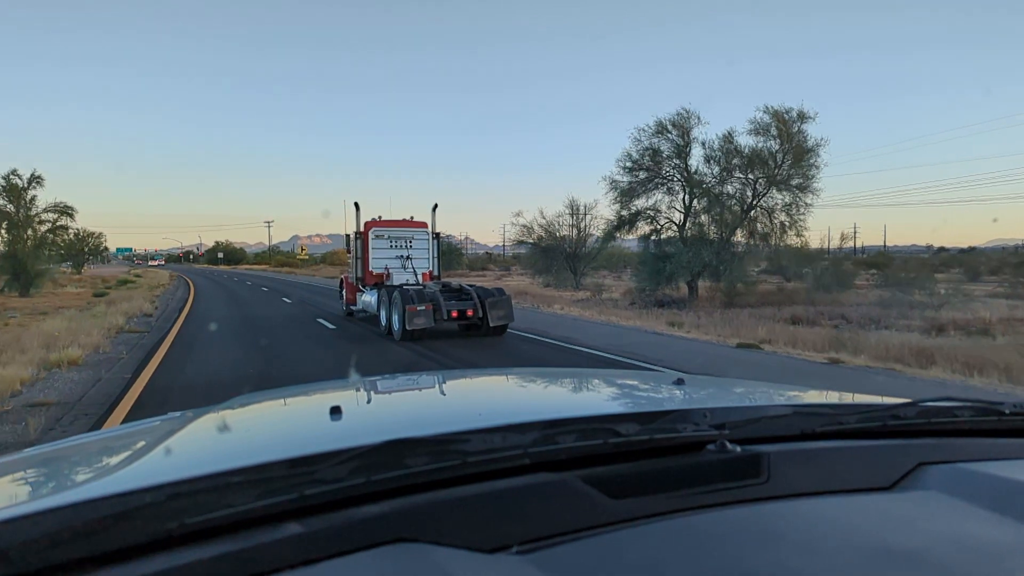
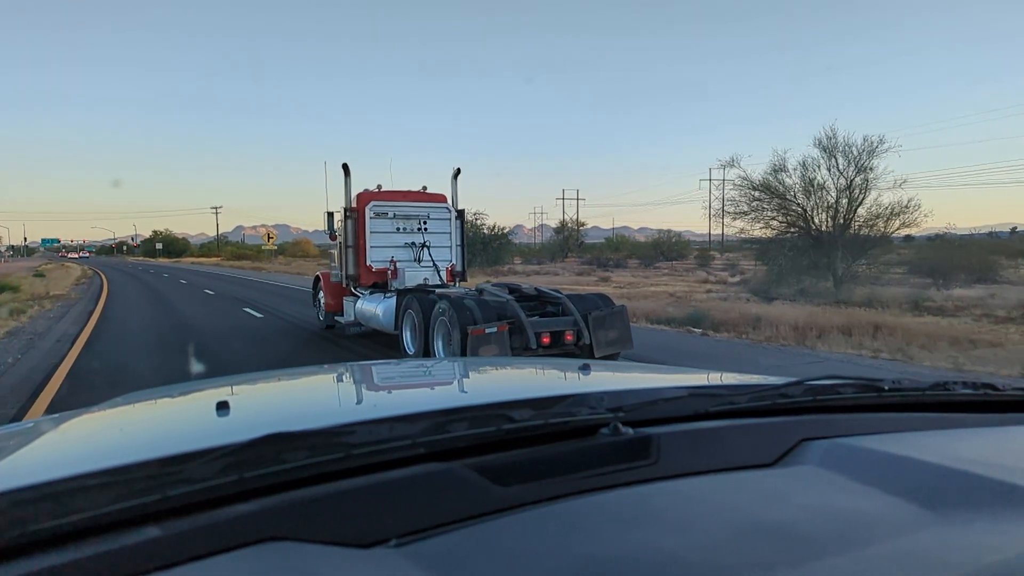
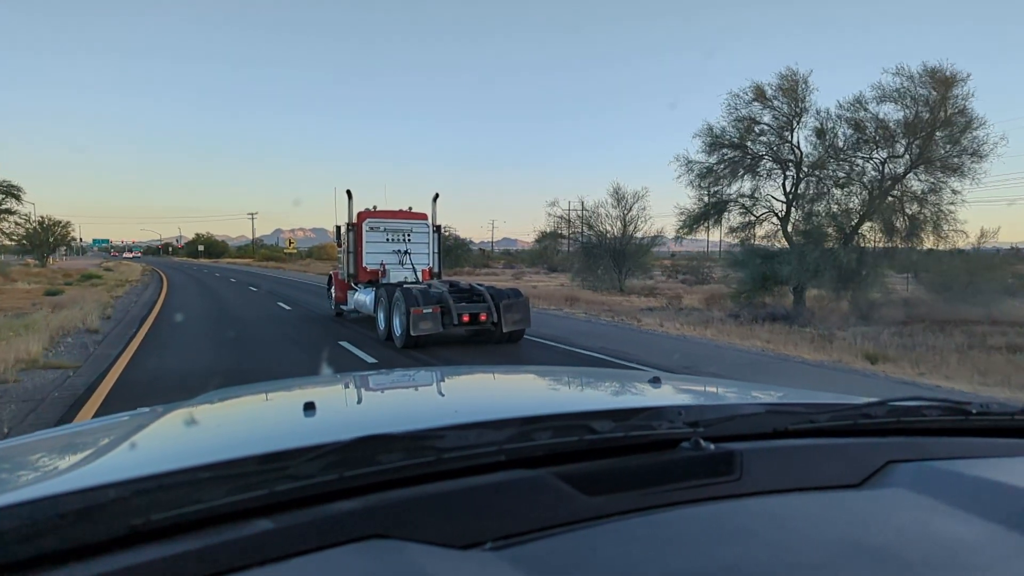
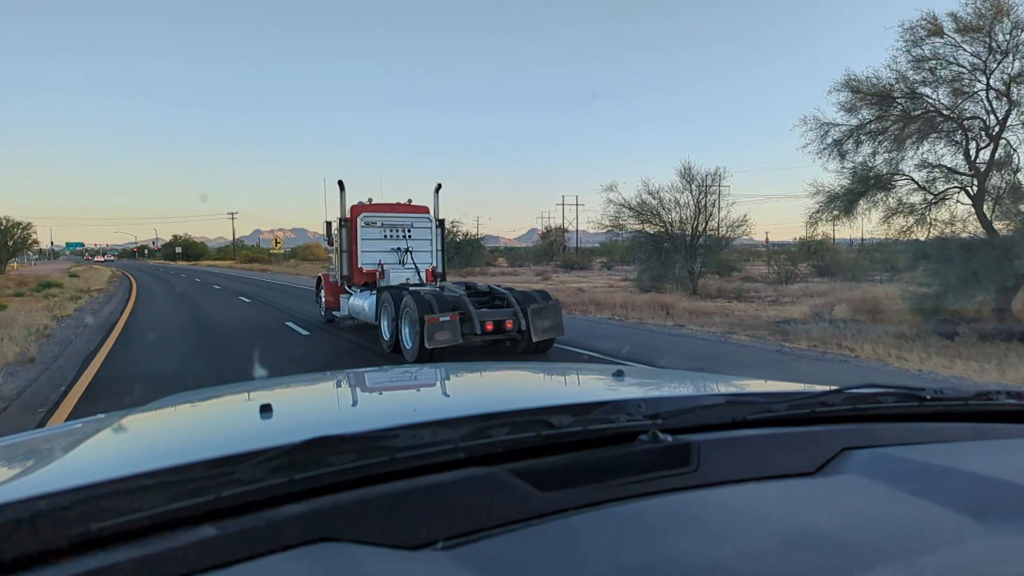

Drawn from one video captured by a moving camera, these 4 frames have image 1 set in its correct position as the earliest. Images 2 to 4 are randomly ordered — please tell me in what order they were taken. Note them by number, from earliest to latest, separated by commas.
3, 4, 2
